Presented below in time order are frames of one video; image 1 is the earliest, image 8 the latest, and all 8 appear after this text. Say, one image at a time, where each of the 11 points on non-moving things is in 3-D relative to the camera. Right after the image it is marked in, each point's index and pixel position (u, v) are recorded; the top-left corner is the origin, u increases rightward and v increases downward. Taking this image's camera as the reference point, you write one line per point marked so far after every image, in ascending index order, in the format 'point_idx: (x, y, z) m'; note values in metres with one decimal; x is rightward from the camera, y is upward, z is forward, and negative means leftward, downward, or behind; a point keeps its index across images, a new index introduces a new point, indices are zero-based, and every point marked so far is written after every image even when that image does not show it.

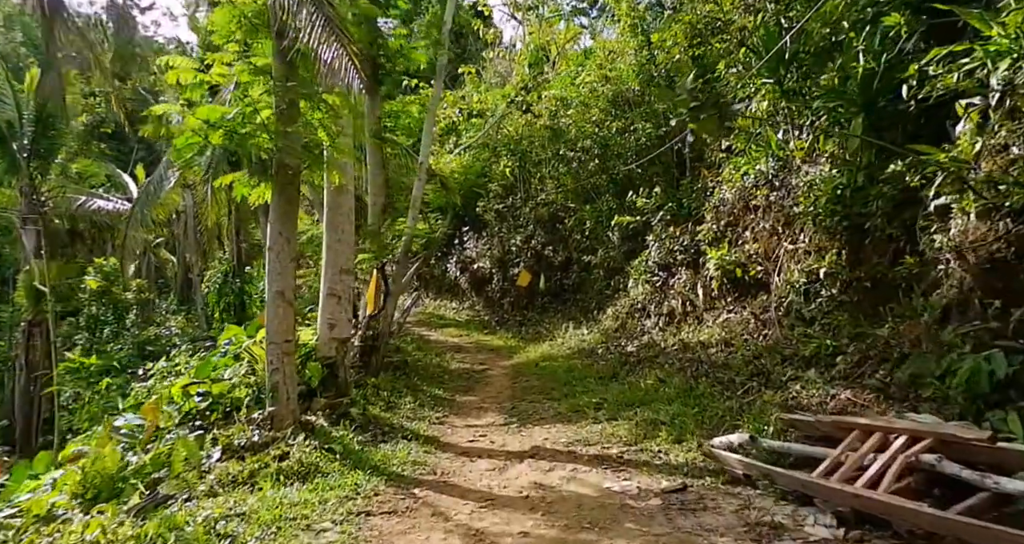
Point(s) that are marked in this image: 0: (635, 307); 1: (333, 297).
0: (+2.0, -0.6, +11.1) m
1: (-1.7, -0.2, +6.8) m
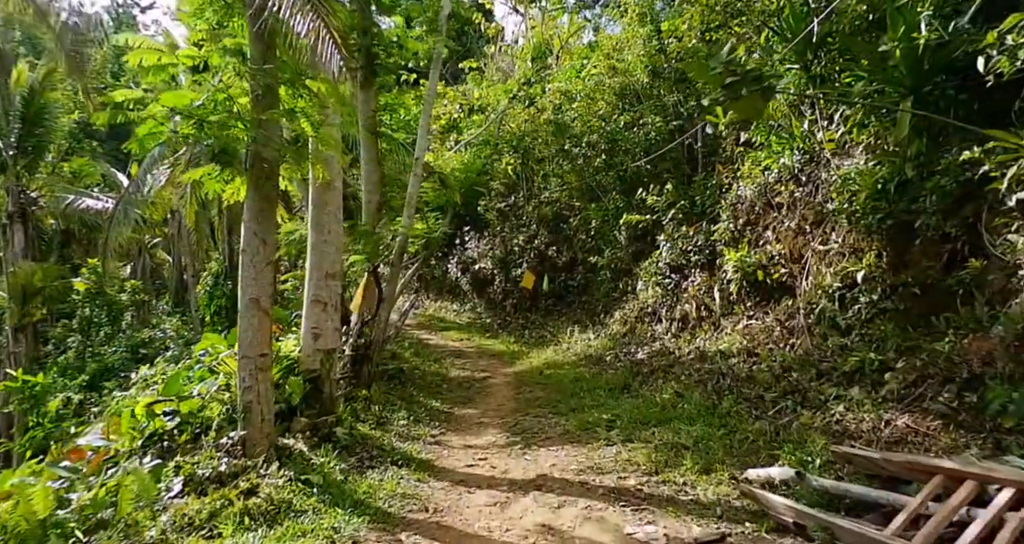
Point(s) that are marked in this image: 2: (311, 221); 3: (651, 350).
0: (+2.0, -0.6, +10.4) m
1: (-1.7, -0.3, +6.2) m
2: (-1.8, +0.5, +6.4) m
3: (+1.8, -1.0, +9.0) m
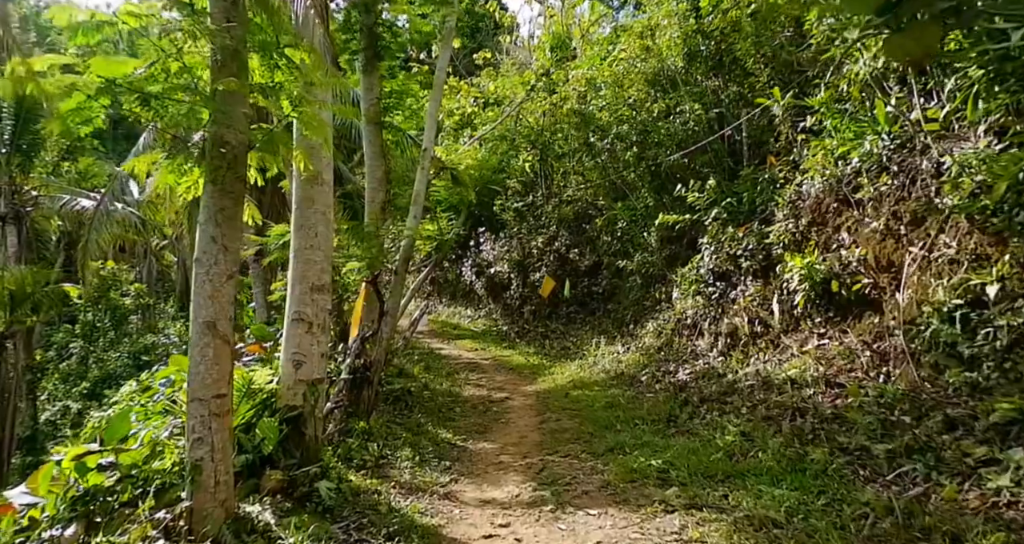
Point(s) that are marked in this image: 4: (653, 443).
0: (+2.3, -0.7, +9.2) m
1: (-1.5, -0.4, +5.1) m
2: (-1.6, +0.4, +5.3) m
3: (+2.1, -1.1, +7.8) m
4: (+1.1, -1.4, +5.7) m
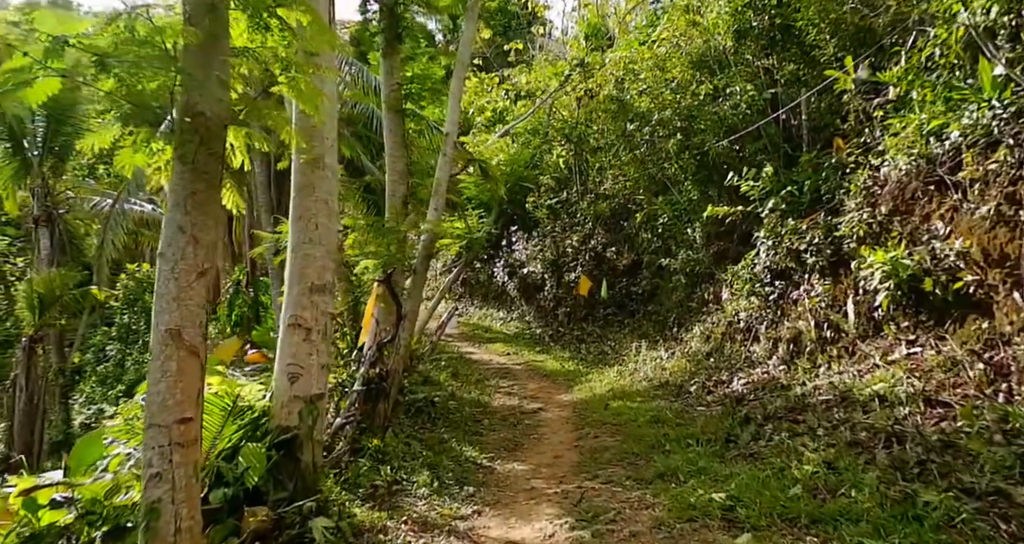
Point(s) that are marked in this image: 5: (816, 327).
0: (+2.7, -0.7, +8.3) m
1: (-1.3, -0.3, +4.3) m
2: (-1.4, +0.4, +4.5) m
3: (+2.4, -1.1, +6.9) m
4: (+1.4, -1.4, +4.8) m
5: (+2.9, -0.5, +6.7) m
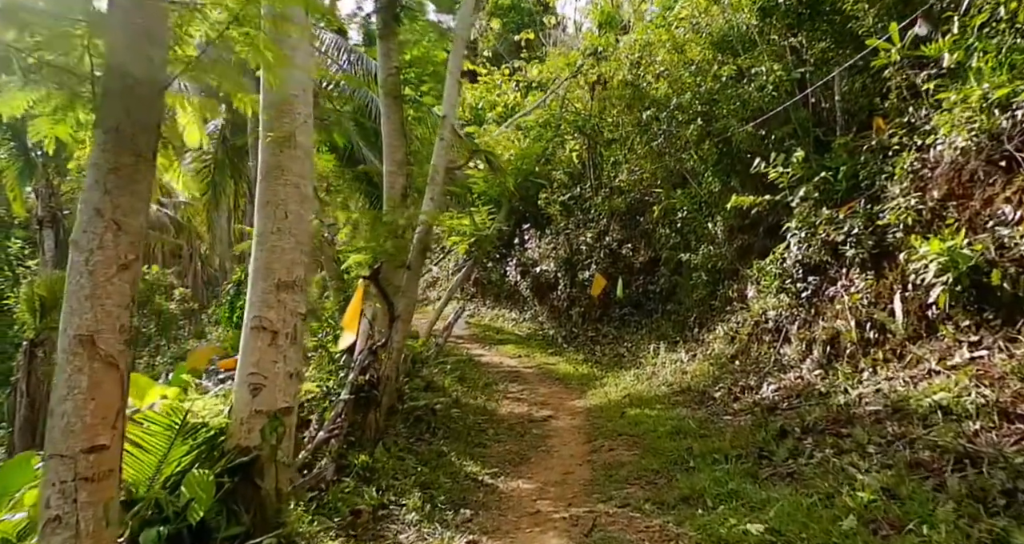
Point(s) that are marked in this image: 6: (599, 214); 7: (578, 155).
0: (+2.8, -0.6, +7.6) m
1: (-1.3, -0.3, +3.7) m
2: (-1.4, +0.4, +3.9) m
3: (+2.5, -1.0, +6.2) m
4: (+1.4, -1.3, +4.1) m
5: (+2.9, -0.5, +6.0) m
6: (+1.6, +1.1, +13.1) m
7: (+1.3, +2.3, +13.4) m
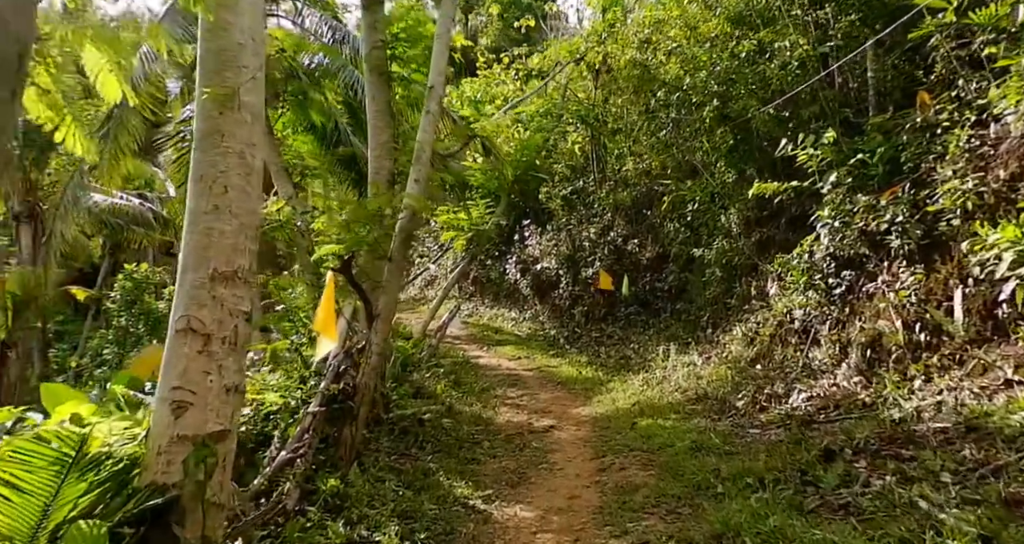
0: (+2.7, -0.5, +6.9) m
1: (-1.4, -0.3, +3.0) m
2: (-1.5, +0.5, +3.2) m
3: (+2.4, -1.0, +5.4) m
4: (+1.4, -1.3, +3.4) m
5: (+2.9, -0.4, +5.2) m
6: (+1.6, +1.2, +12.3) m
7: (+1.3, +2.3, +12.7) m
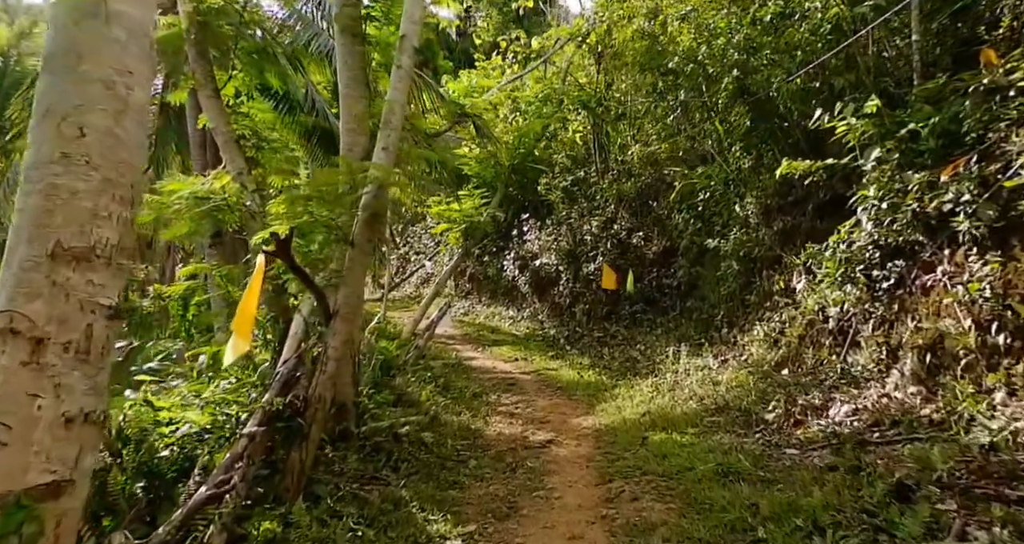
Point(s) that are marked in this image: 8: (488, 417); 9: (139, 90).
0: (+2.7, -0.5, +5.9) m
1: (-1.4, -0.2, +2.0) m
2: (-1.5, +0.5, +2.3) m
3: (+2.4, -0.9, +4.5) m
4: (+1.3, -1.2, +2.5) m
5: (+2.8, -0.3, +4.3) m
6: (+1.5, +1.2, +11.4) m
7: (+1.2, +2.4, +11.7) m
8: (-0.3, -1.5, +7.2) m
9: (-1.3, +0.6, +2.4) m
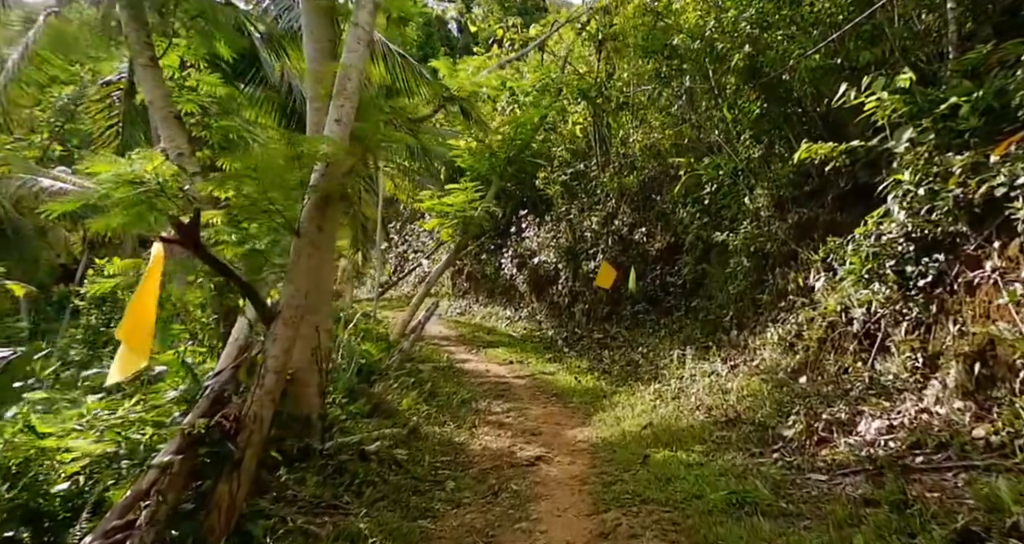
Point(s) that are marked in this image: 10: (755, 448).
0: (+2.6, -0.4, +5.3) m
1: (-1.6, -0.2, +1.4) m
2: (-1.7, +0.6, +1.6) m
3: (+2.2, -0.9, +3.8) m
4: (+1.2, -1.2, +1.8) m
5: (+2.7, -0.3, +3.6) m
6: (+1.5, +1.3, +10.7) m
7: (+1.1, +2.4, +11.1) m
8: (-0.4, -1.5, +6.6) m
9: (-1.4, +0.6, +1.7) m
10: (+1.7, -1.2, +4.8) m
